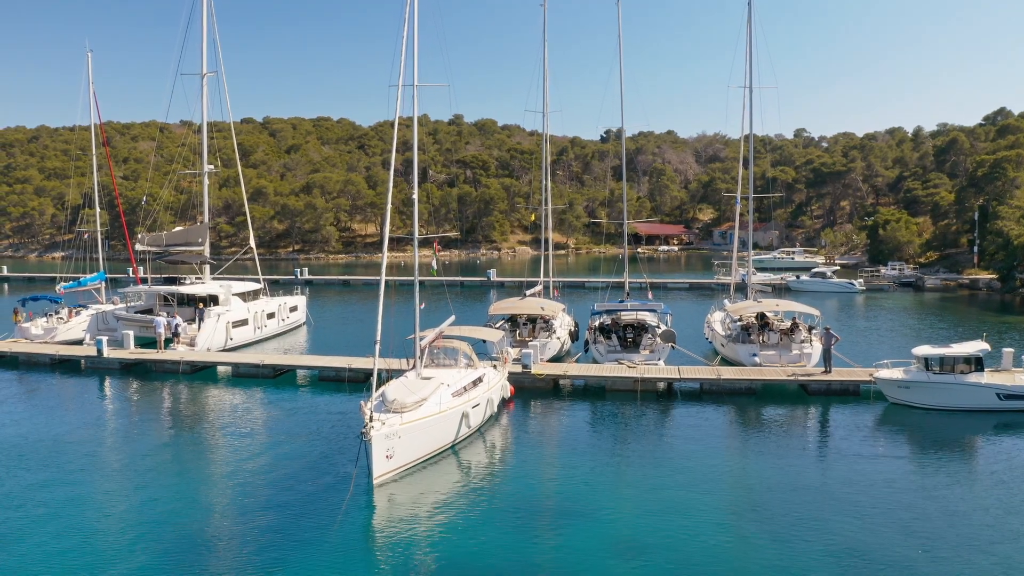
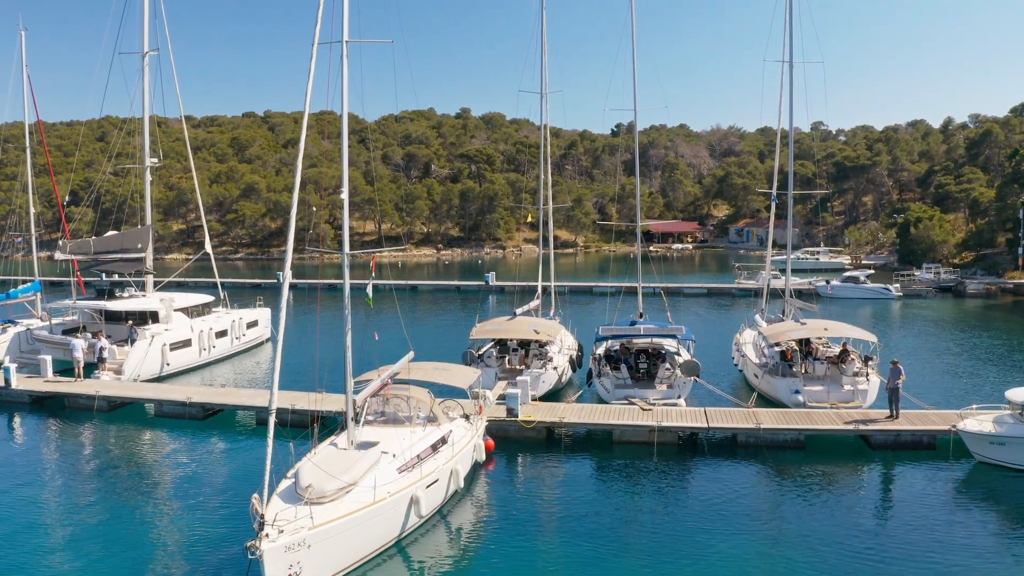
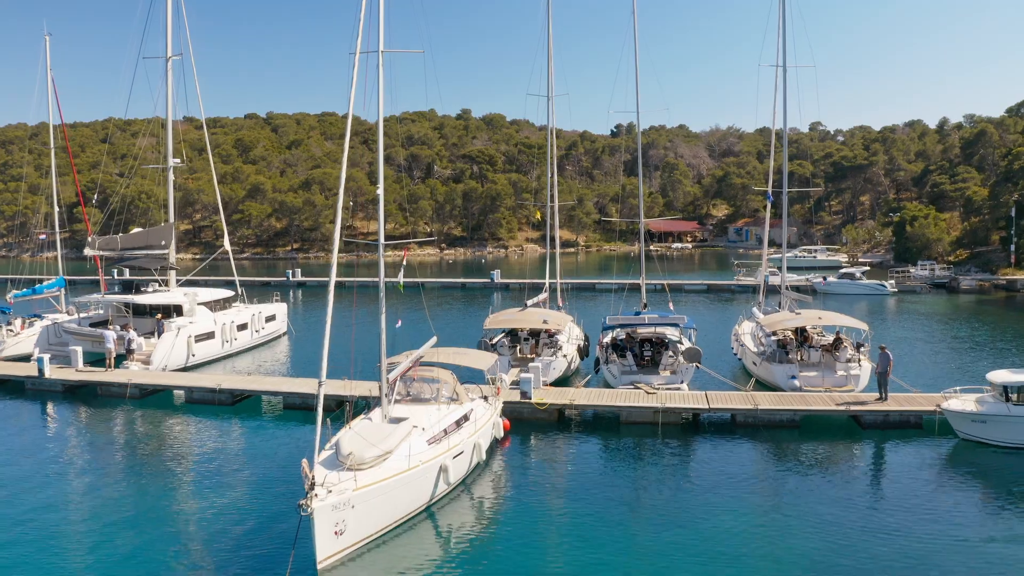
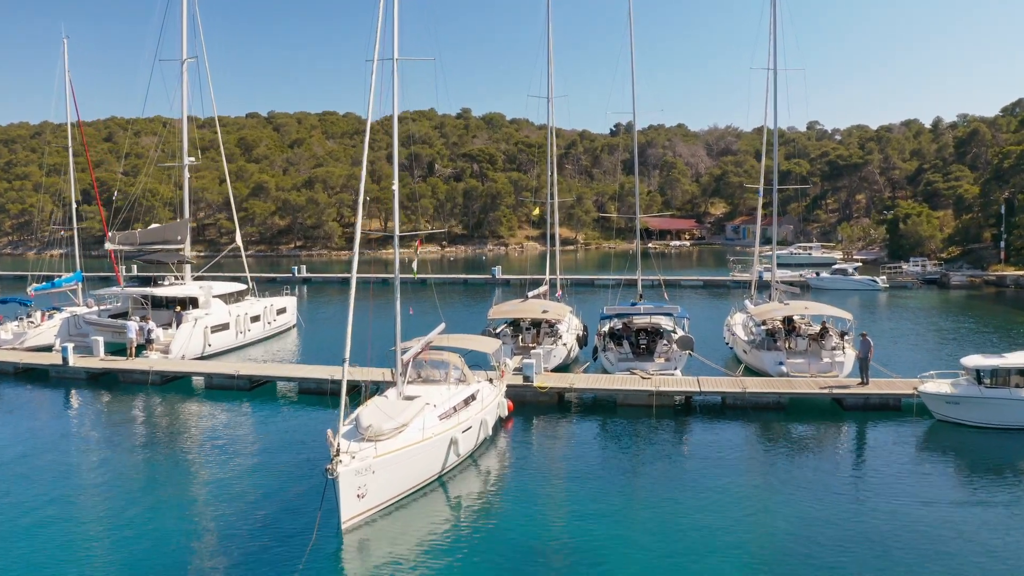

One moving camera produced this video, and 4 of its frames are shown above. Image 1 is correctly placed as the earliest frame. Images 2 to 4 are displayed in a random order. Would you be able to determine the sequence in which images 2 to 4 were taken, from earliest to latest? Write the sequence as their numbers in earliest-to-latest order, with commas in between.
4, 3, 2
